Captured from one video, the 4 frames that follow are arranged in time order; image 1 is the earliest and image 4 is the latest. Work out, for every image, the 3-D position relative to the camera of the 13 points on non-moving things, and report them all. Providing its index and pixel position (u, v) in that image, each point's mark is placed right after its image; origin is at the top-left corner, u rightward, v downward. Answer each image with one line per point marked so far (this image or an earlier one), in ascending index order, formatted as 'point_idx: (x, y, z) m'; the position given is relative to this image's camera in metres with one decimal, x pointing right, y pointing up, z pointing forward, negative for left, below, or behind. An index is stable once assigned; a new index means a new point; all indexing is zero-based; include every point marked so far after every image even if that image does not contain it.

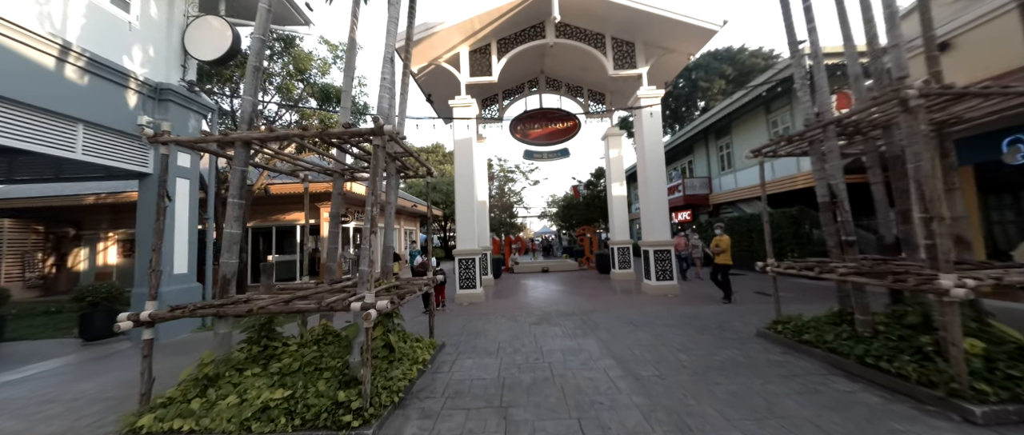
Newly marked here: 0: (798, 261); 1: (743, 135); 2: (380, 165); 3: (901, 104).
0: (+3.6, -0.5, +4.0) m
1: (+8.9, +3.2, +12.5) m
2: (-1.2, +0.5, +2.8) m
3: (+3.2, +0.9, +2.7) m
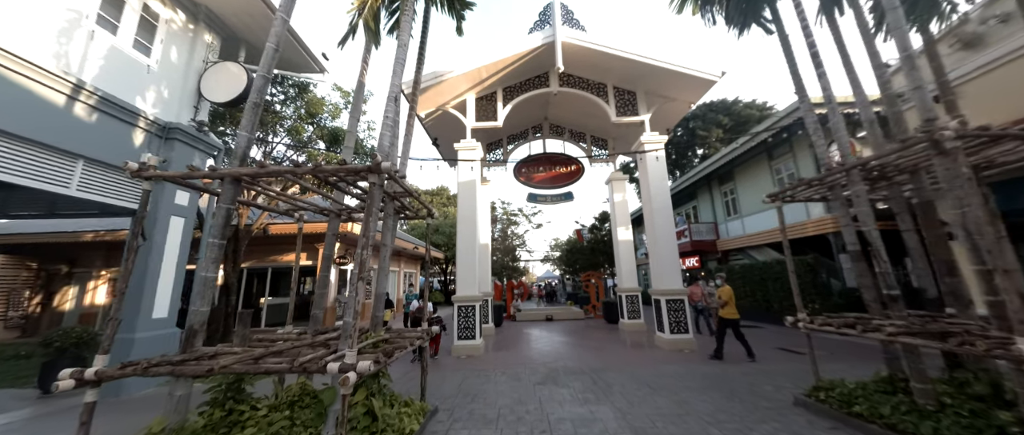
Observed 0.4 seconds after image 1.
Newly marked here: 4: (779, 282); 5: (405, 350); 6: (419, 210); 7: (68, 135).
0: (+3.6, -1.1, +3.6) m
1: (+9.1, +1.4, +12.5) m
2: (-1.1, +0.1, +2.6) m
3: (+3.2, +0.5, +2.5) m
4: (+8.2, -2.0, +10.0) m
5: (-1.0, -1.2, +3.0) m
6: (-1.2, +0.1, +4.2) m
7: (-6.2, +1.2, +4.5) m
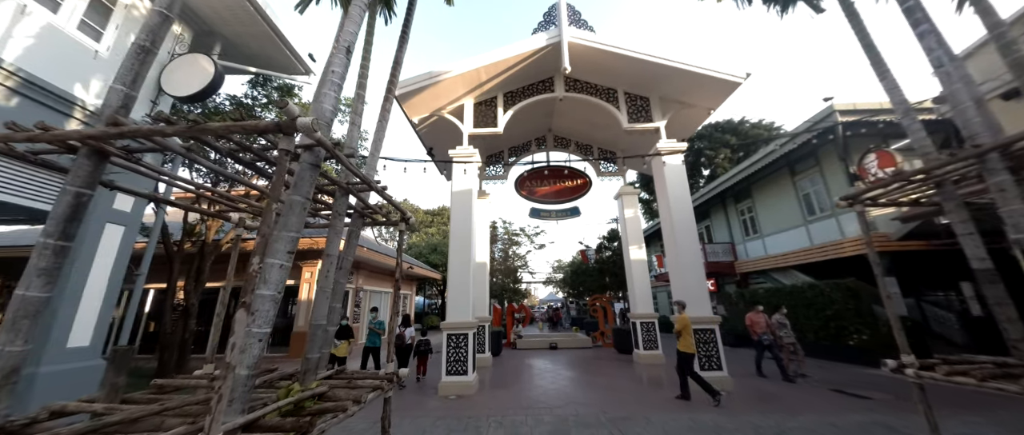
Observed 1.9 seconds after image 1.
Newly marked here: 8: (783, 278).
0: (+3.6, -1.2, +2.6) m
1: (+9.1, +0.7, +11.6) m
2: (-1.1, +0.2, +1.7) m
3: (+3.2, +0.6, +1.6) m
4: (+8.2, -2.5, +8.9) m
5: (-1.0, -1.2, +2.0) m
6: (-1.2, 0.0, +3.3) m
7: (-6.2, +1.1, +3.7) m
8: (+9.2, -2.0, +10.9) m
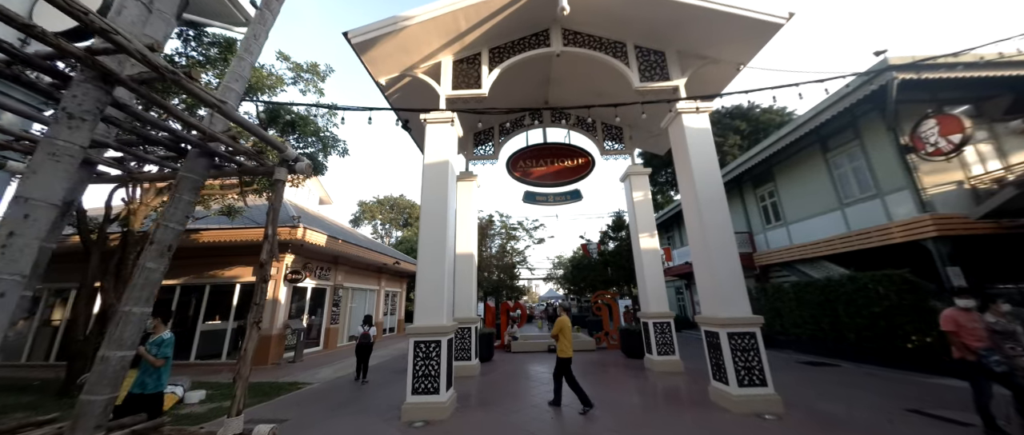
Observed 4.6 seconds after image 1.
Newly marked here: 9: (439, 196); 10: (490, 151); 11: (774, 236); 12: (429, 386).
0: (+3.3, -0.8, +1.3) m
1: (+8.9, +1.1, +10.3) m
2: (-1.4, +0.5, +0.4) m
3: (+3.0, +0.9, +0.3) m
4: (+8.0, -2.1, +7.6) m
5: (-1.2, -0.8, +0.7) m
6: (-1.5, +0.4, +2.0) m
7: (-6.5, +1.4, +2.5) m
8: (+8.9, -1.6, +9.6) m
9: (-1.2, +0.4, +5.6) m
10: (-0.6, +1.8, +8.3) m
11: (+8.9, -0.6, +11.0) m
12: (-1.2, -2.5, +4.8) m
